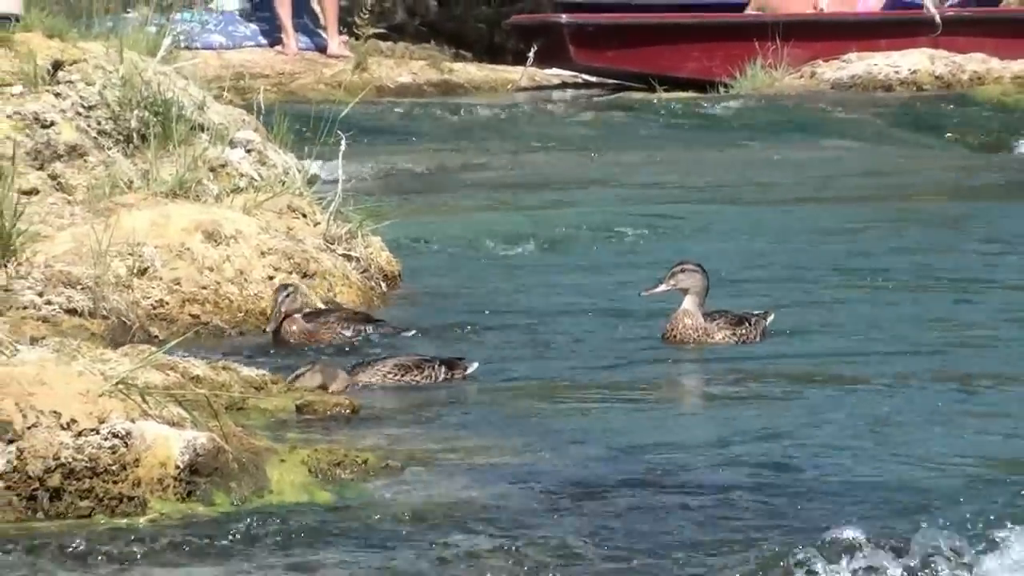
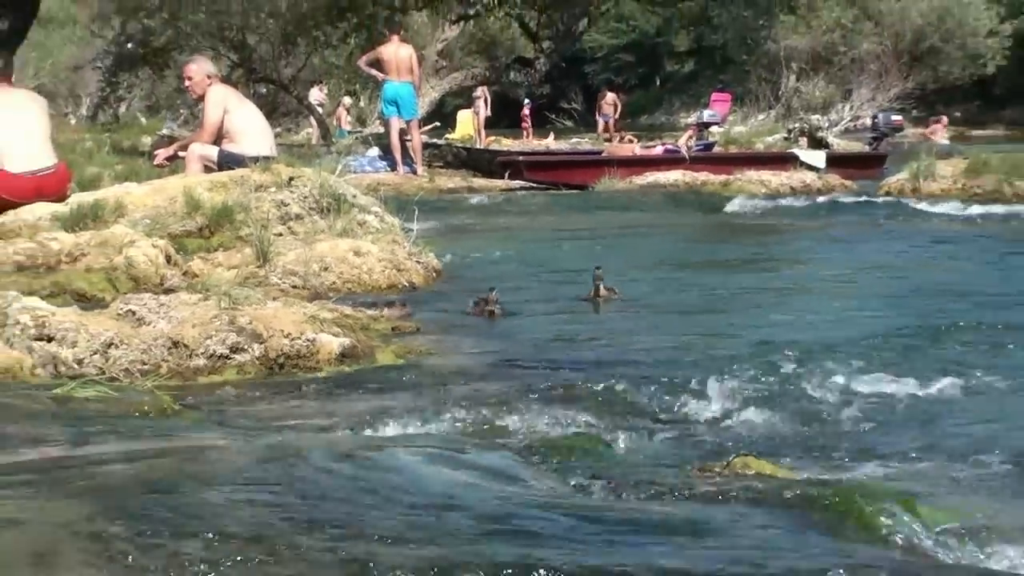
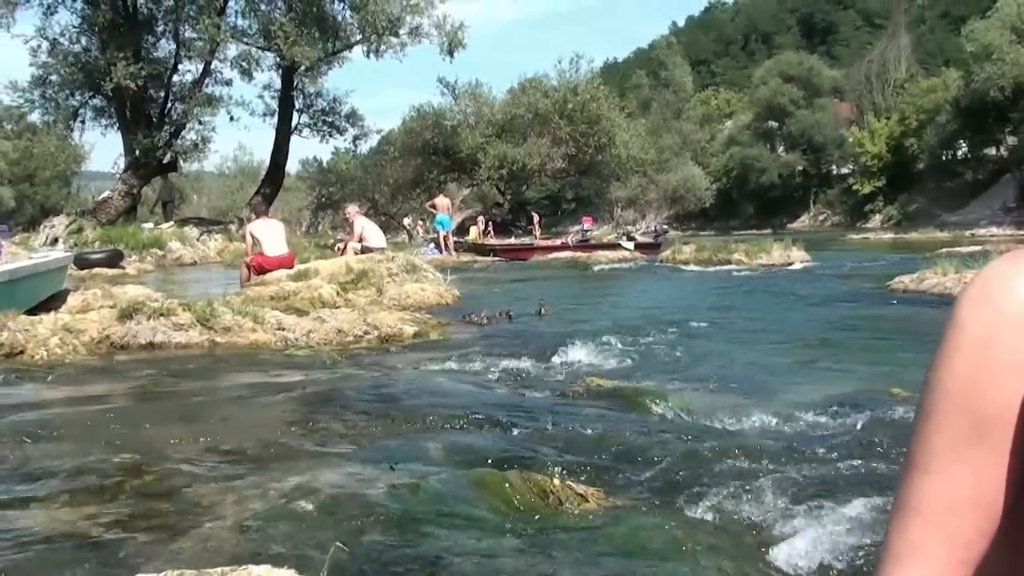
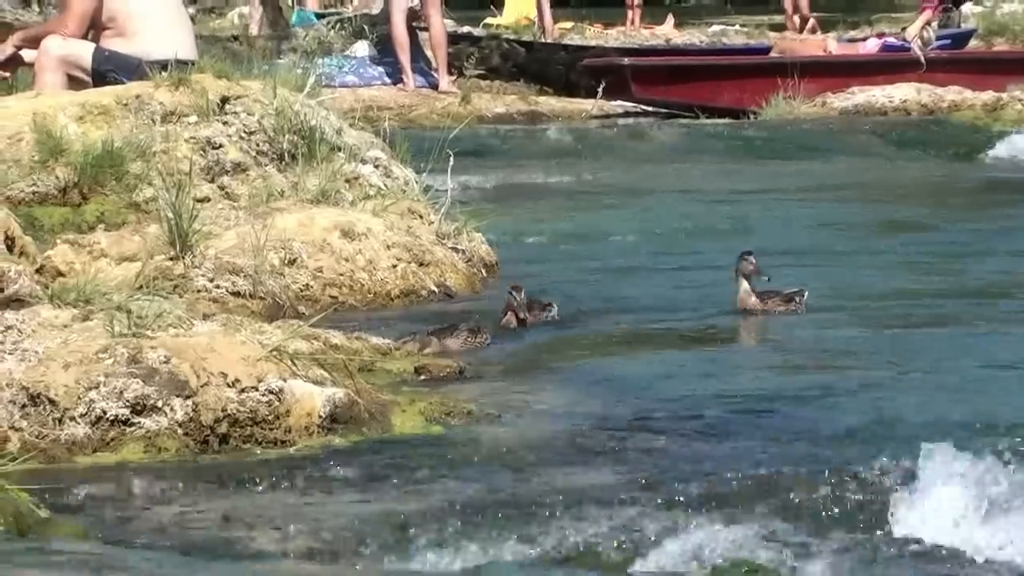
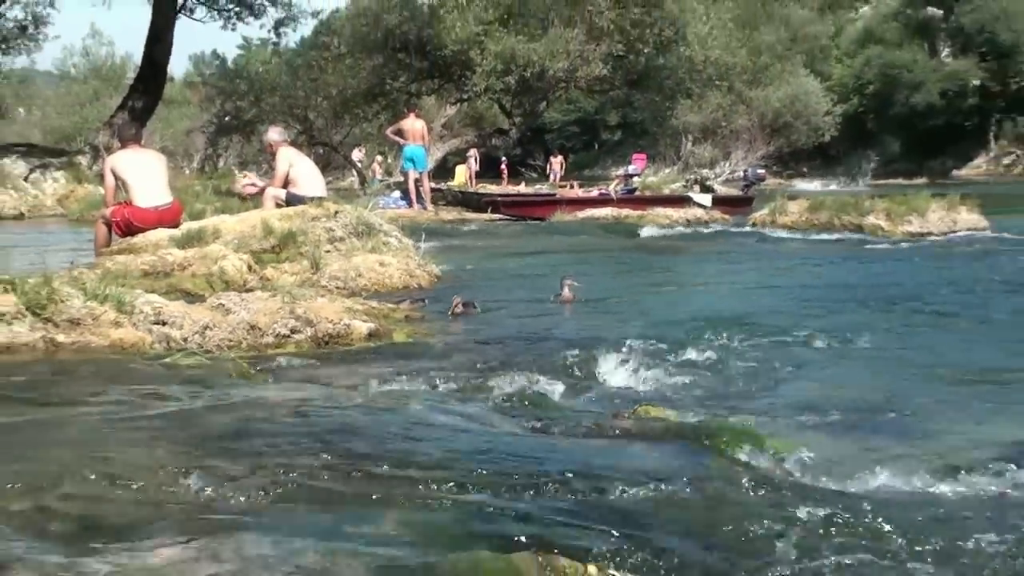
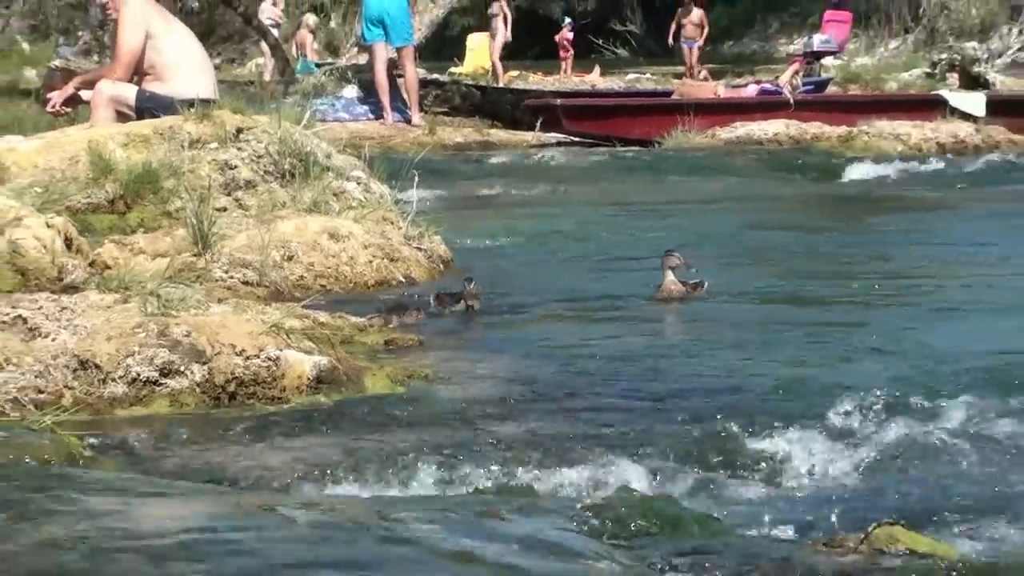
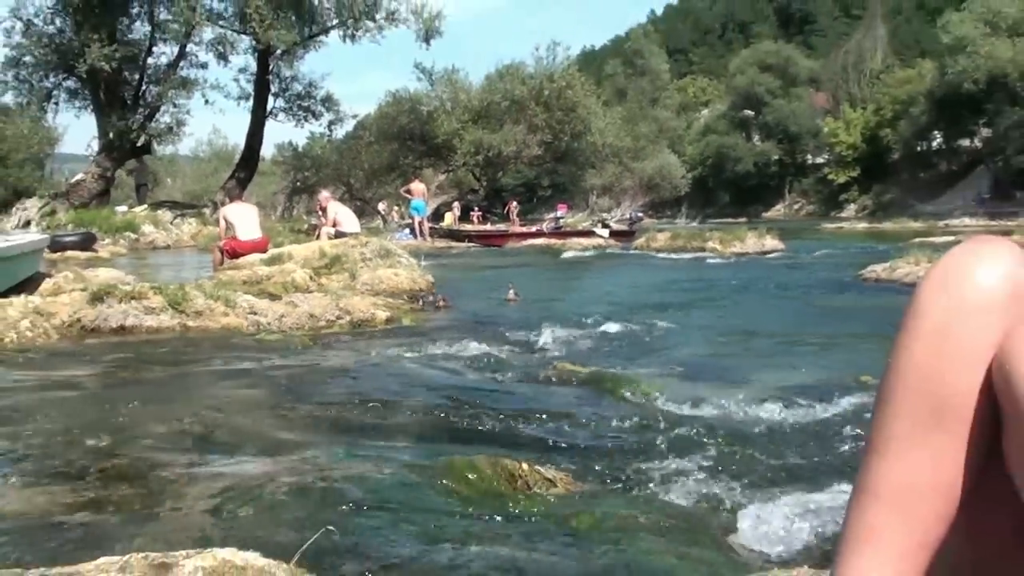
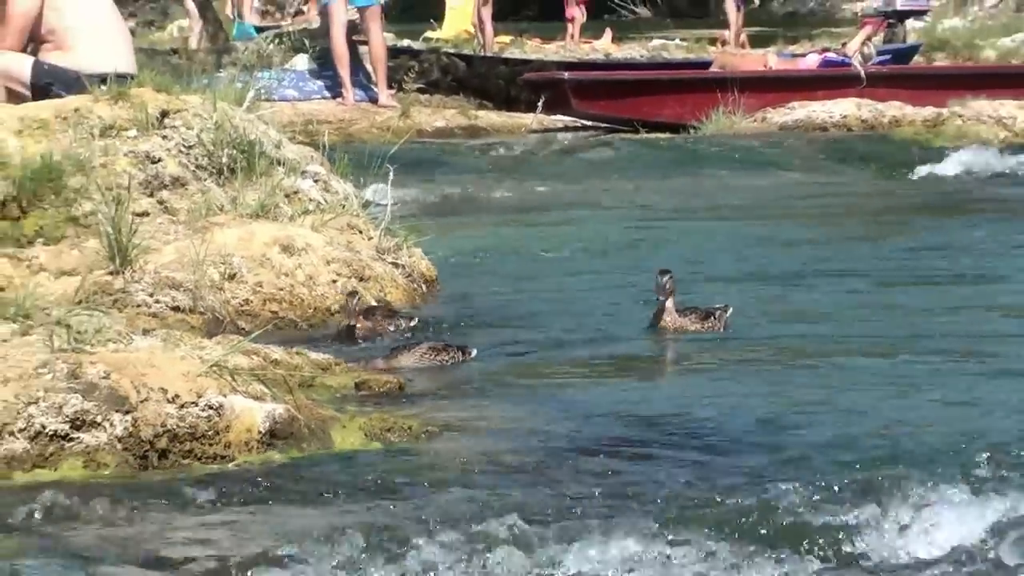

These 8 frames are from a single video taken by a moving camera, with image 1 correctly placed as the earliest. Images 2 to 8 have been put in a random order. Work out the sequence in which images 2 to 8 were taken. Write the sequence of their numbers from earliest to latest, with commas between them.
8, 4, 6, 2, 5, 7, 3
